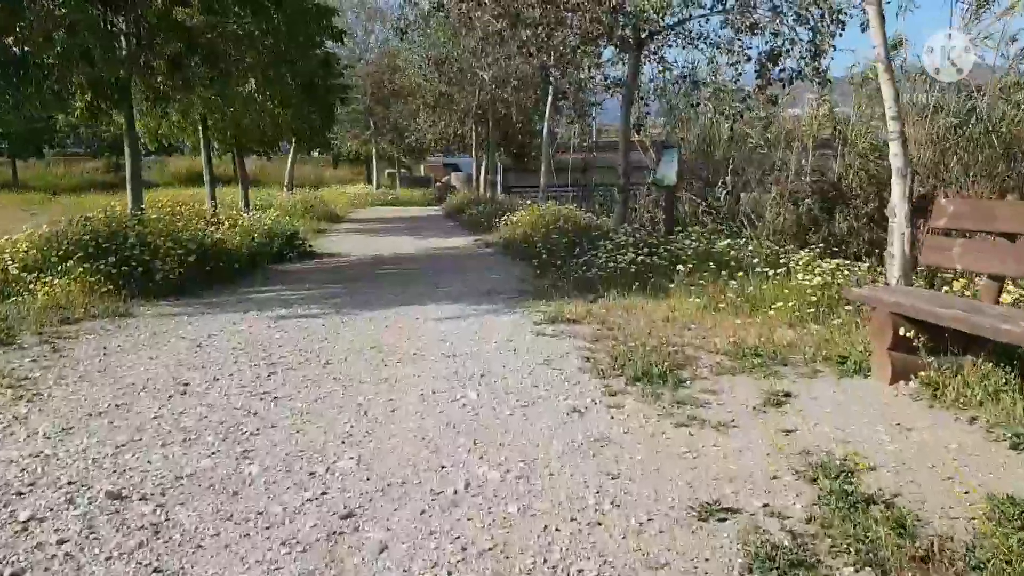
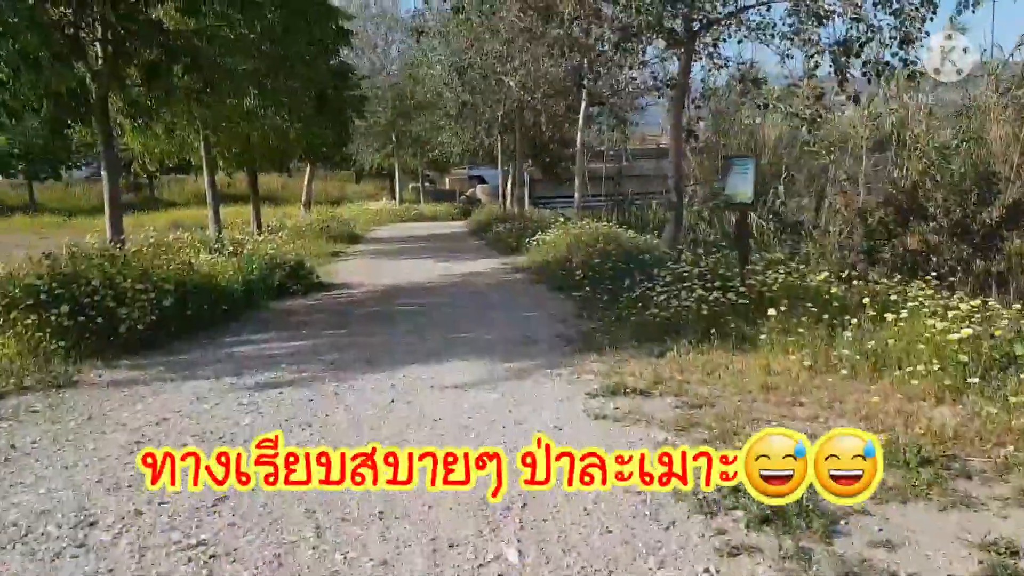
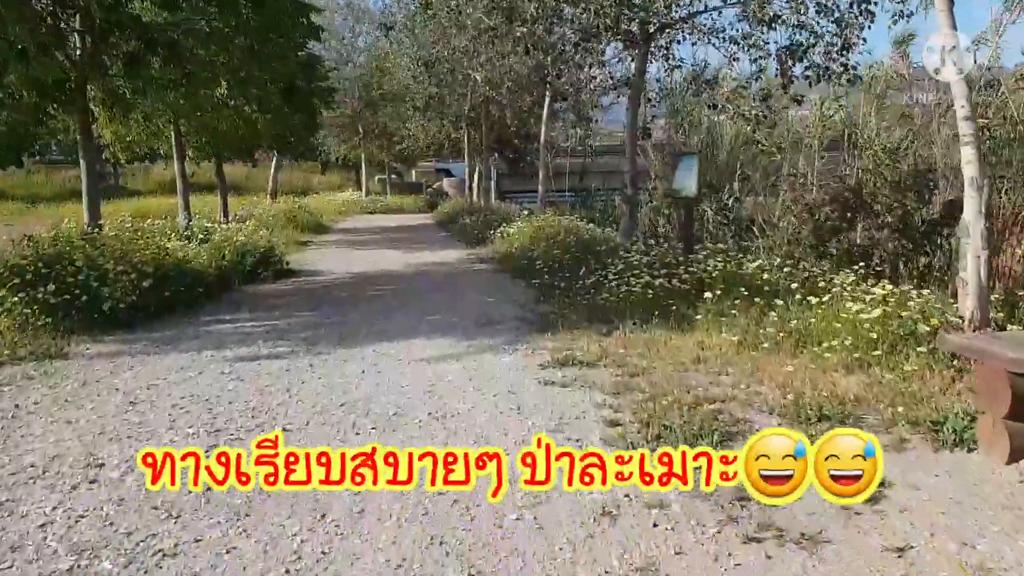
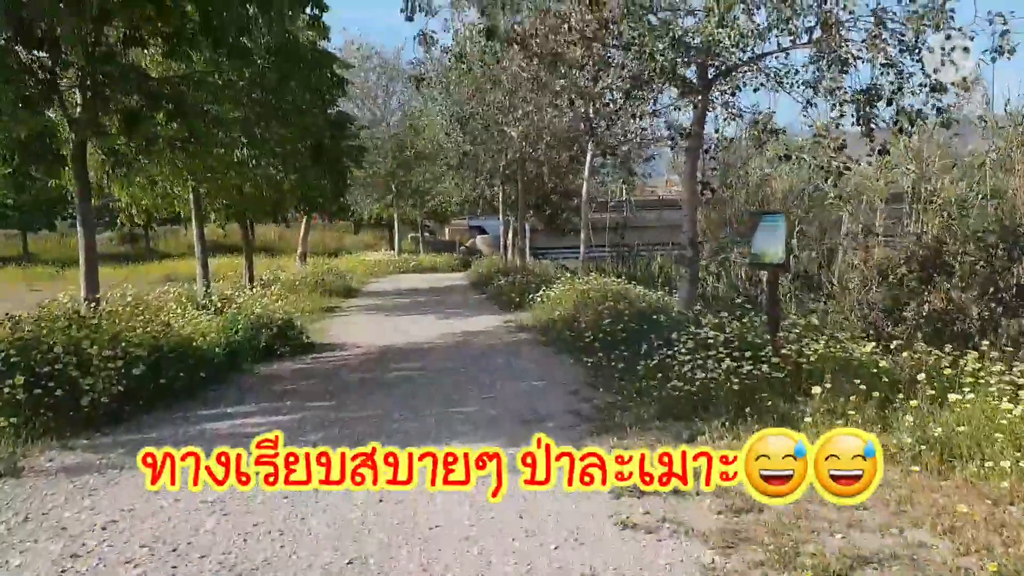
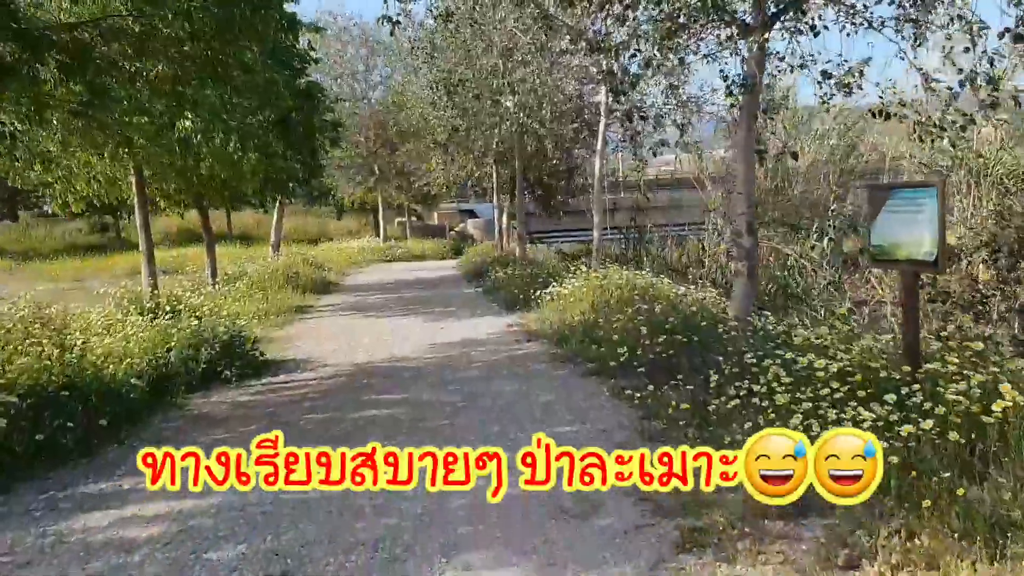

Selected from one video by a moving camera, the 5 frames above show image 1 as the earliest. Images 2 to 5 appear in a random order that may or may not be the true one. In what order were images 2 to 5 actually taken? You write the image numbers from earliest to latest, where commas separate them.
3, 2, 4, 5
